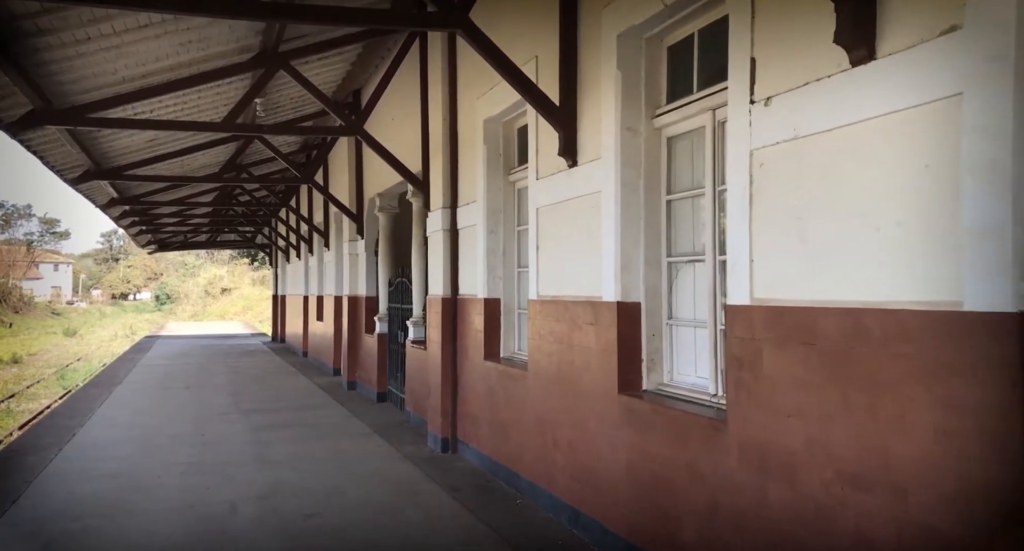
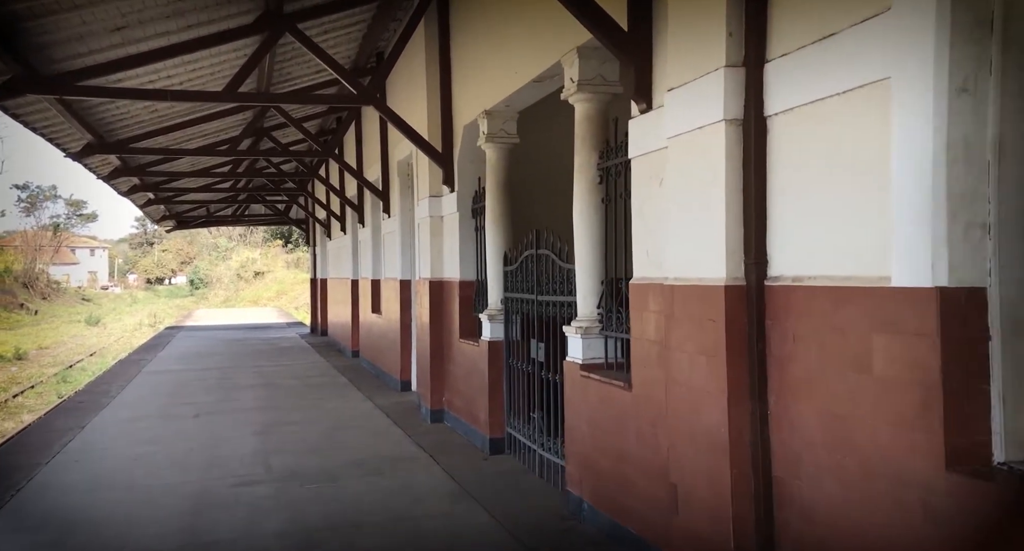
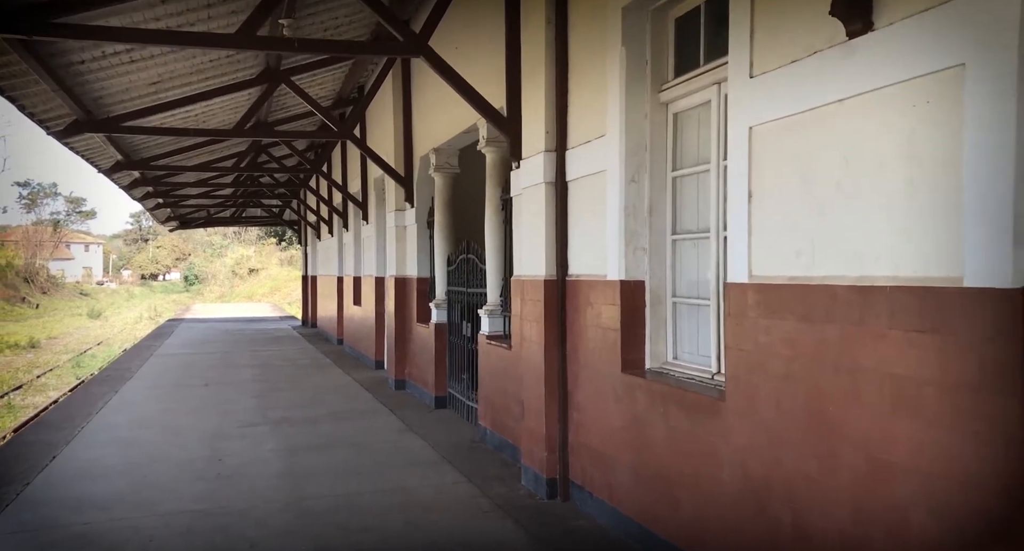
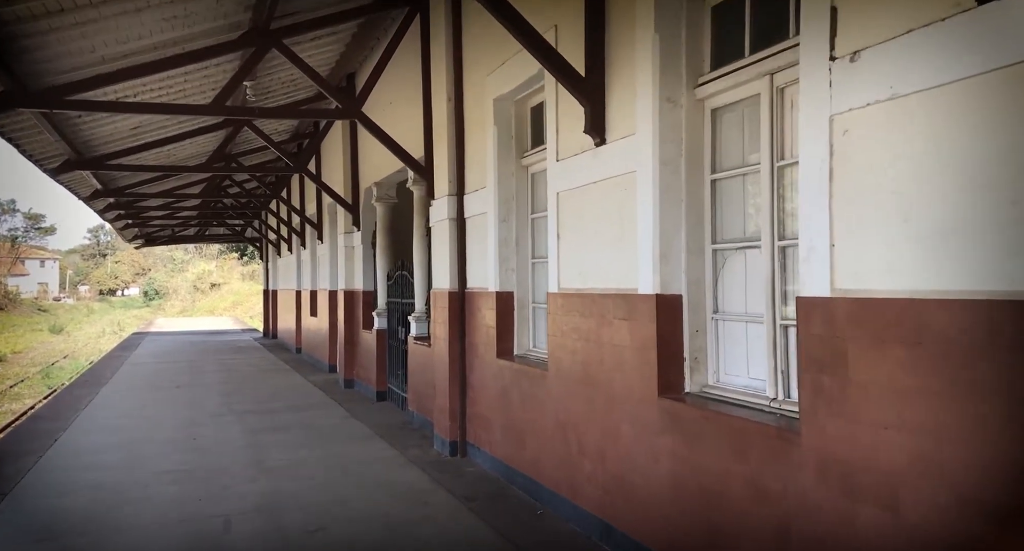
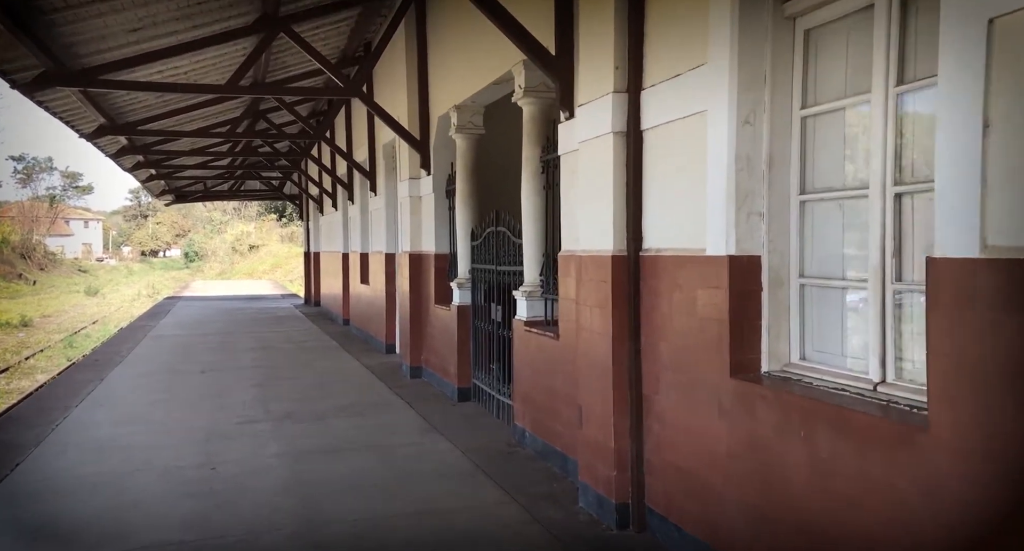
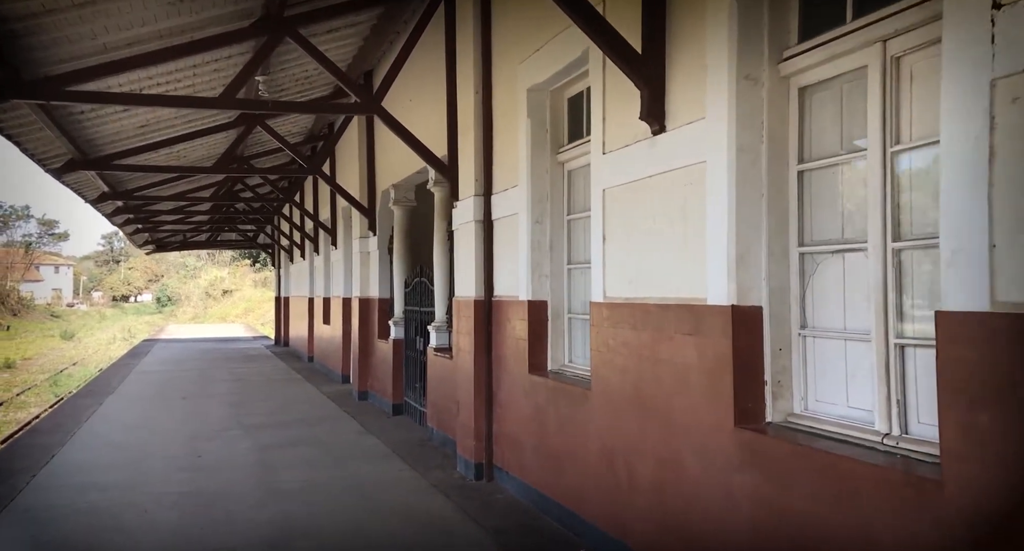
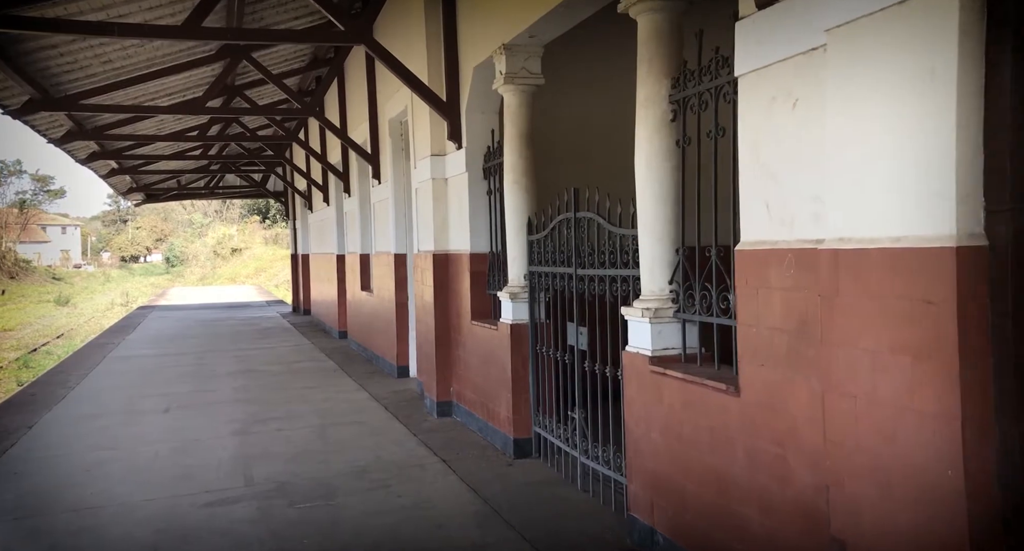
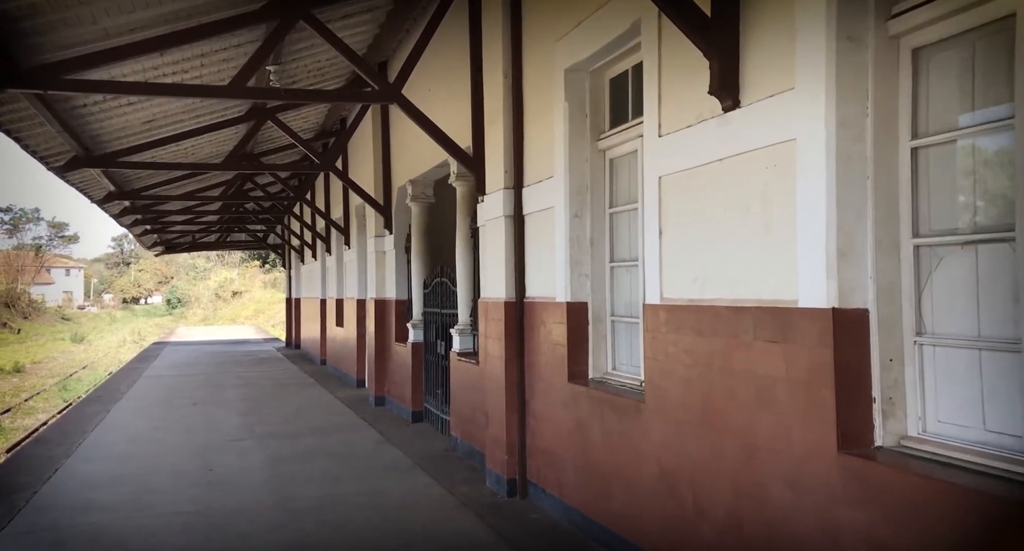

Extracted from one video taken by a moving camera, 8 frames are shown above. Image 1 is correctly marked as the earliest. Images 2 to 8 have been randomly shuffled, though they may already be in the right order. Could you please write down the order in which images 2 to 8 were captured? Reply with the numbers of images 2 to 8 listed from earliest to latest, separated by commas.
4, 6, 8, 3, 5, 2, 7
